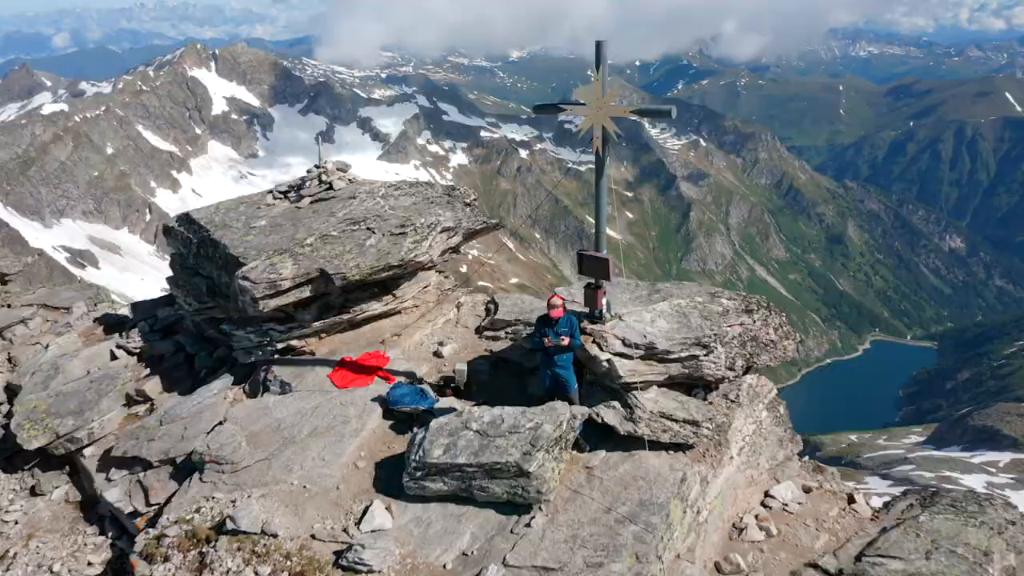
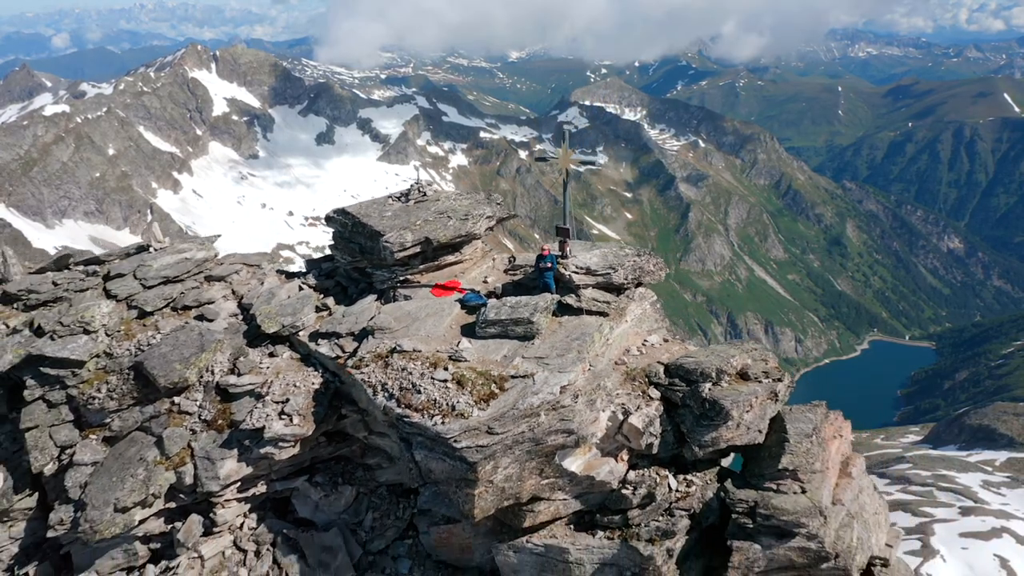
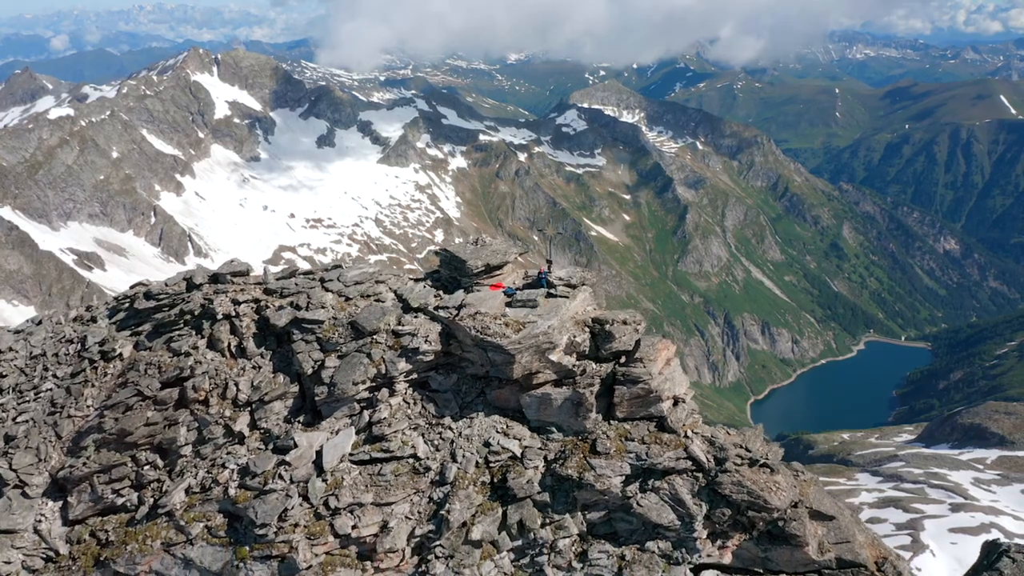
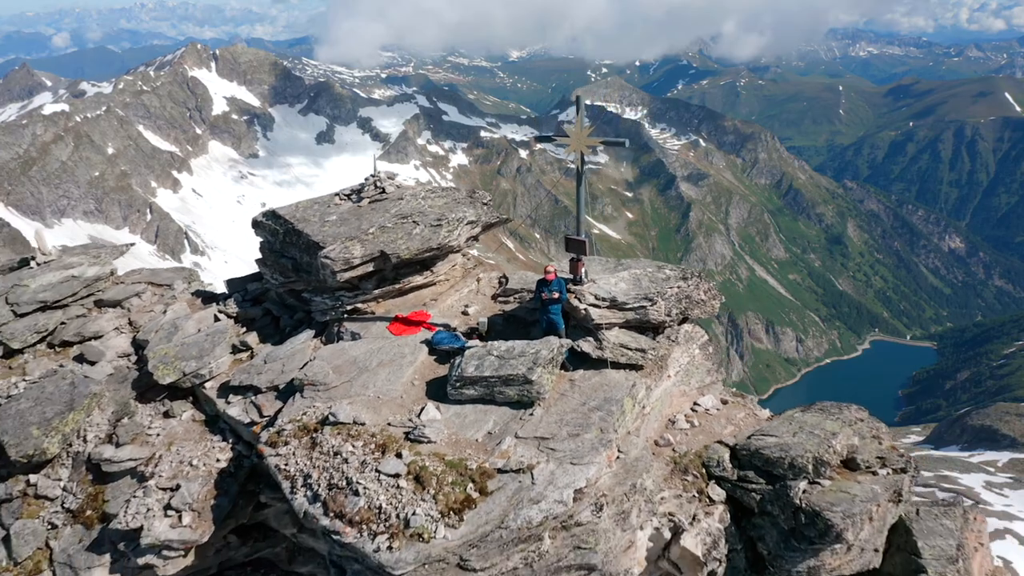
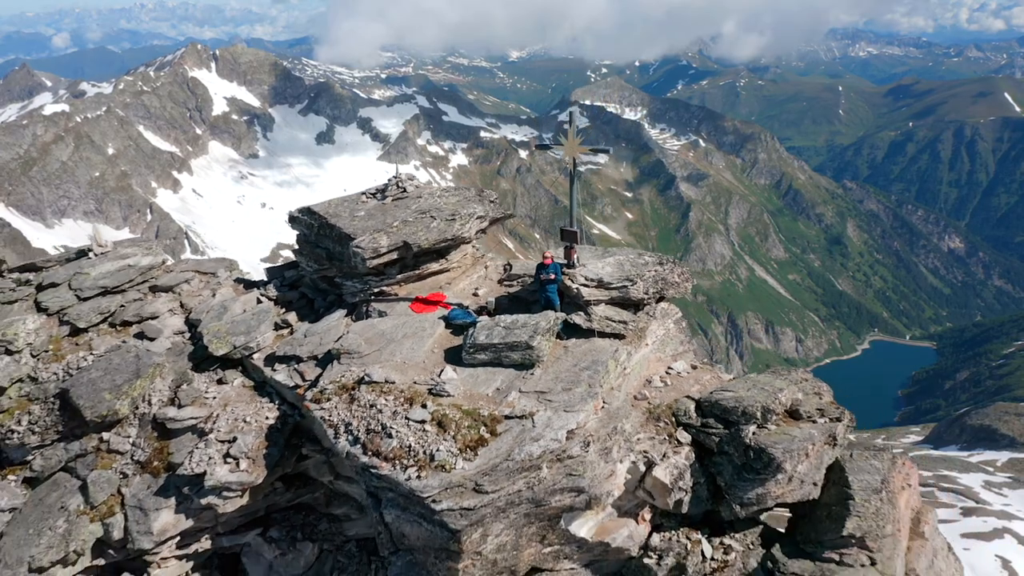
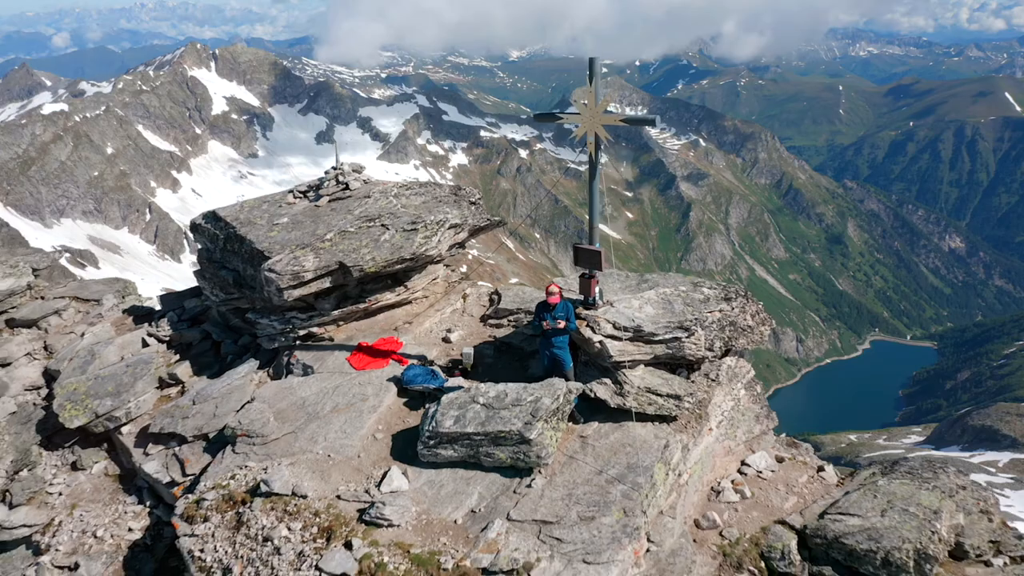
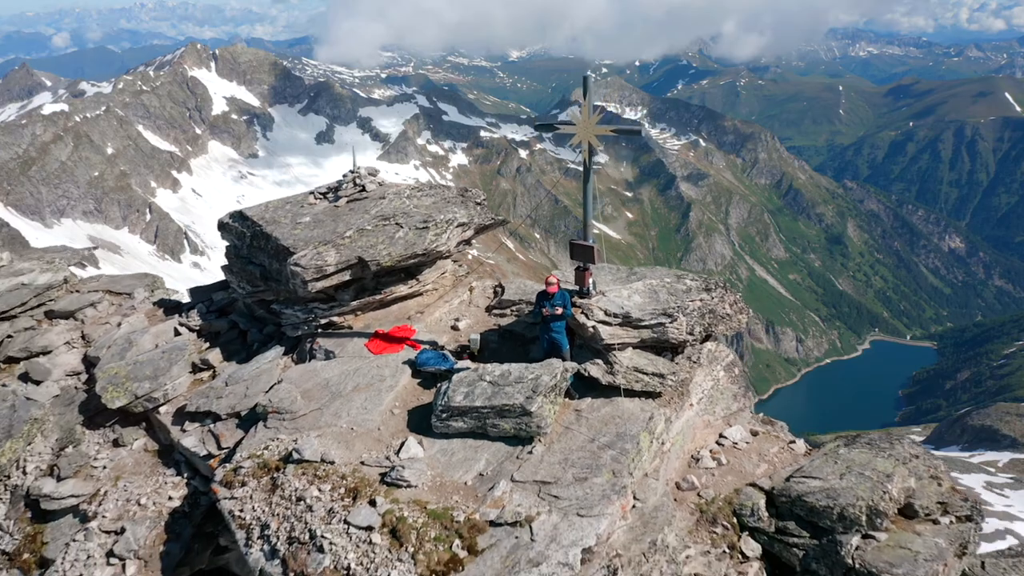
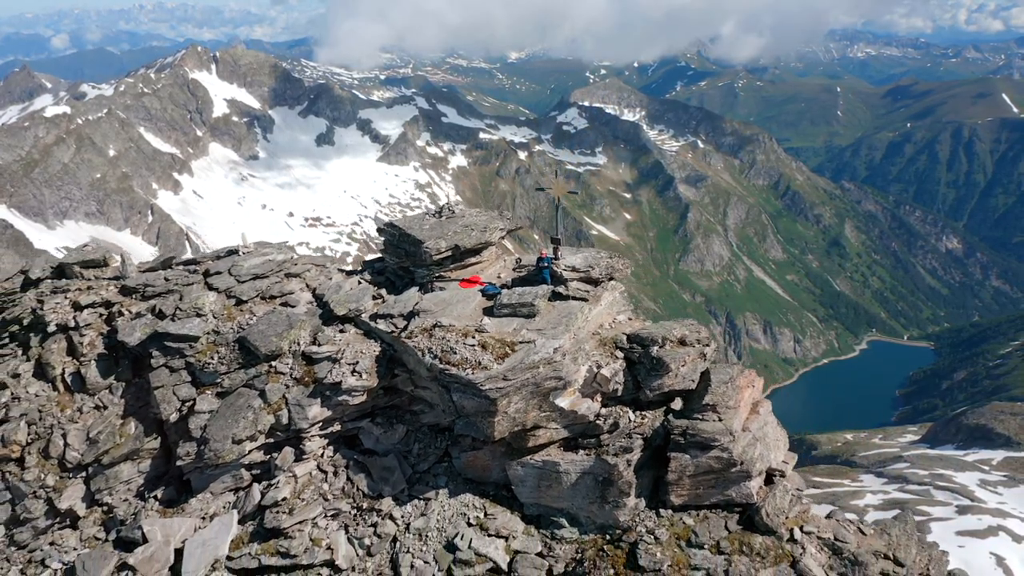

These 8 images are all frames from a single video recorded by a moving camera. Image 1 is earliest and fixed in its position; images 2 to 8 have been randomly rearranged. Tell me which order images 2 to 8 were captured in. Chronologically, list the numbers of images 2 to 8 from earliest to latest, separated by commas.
6, 7, 4, 5, 2, 8, 3
